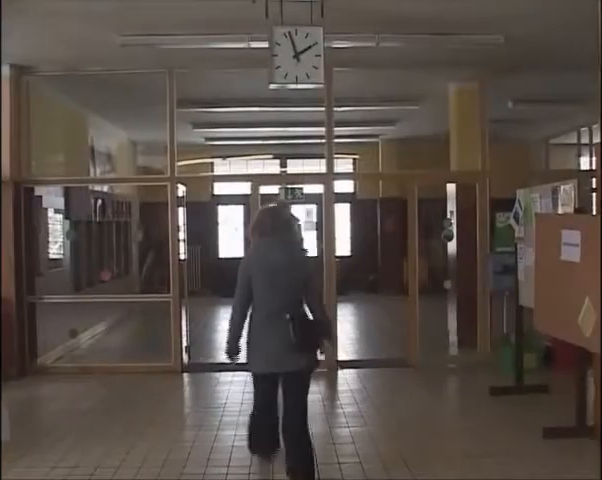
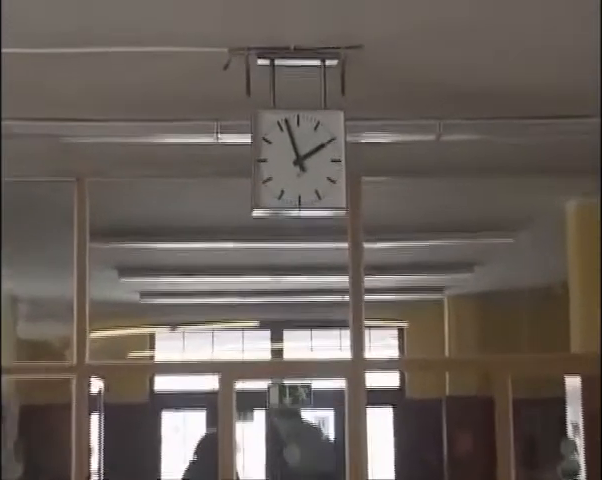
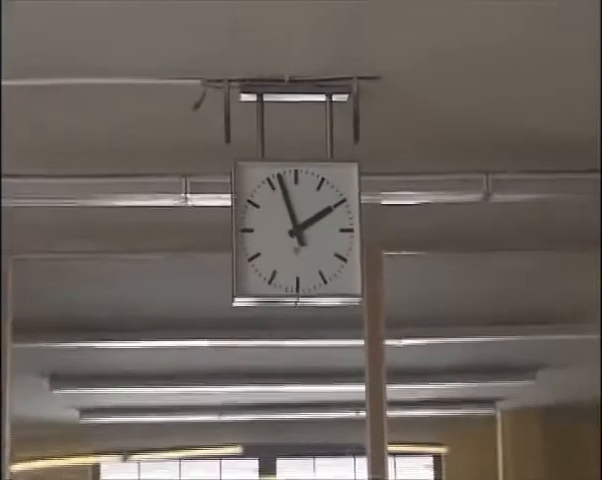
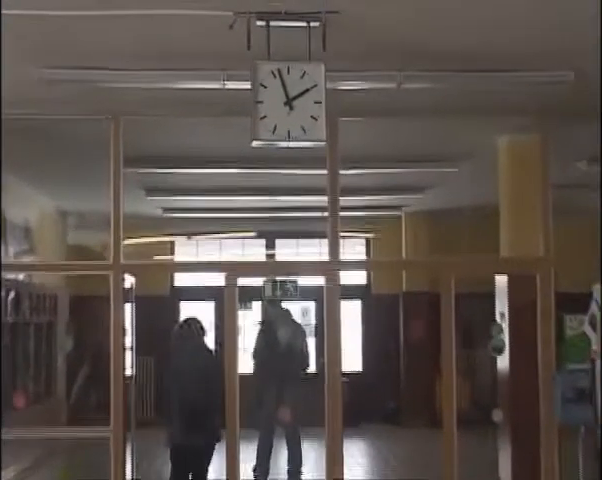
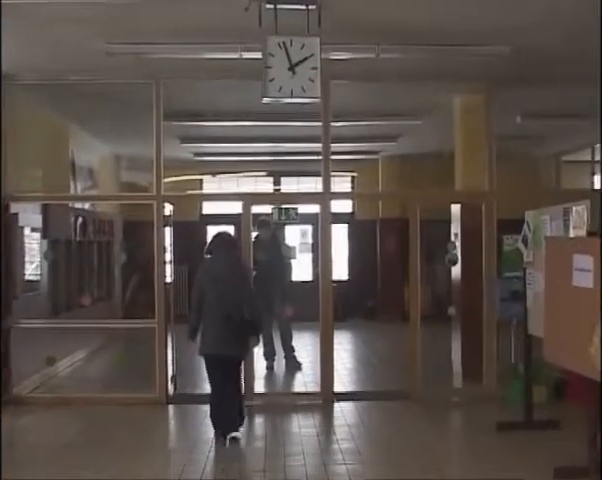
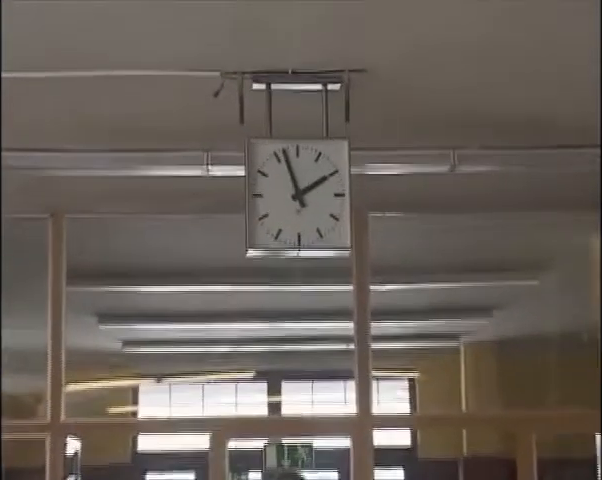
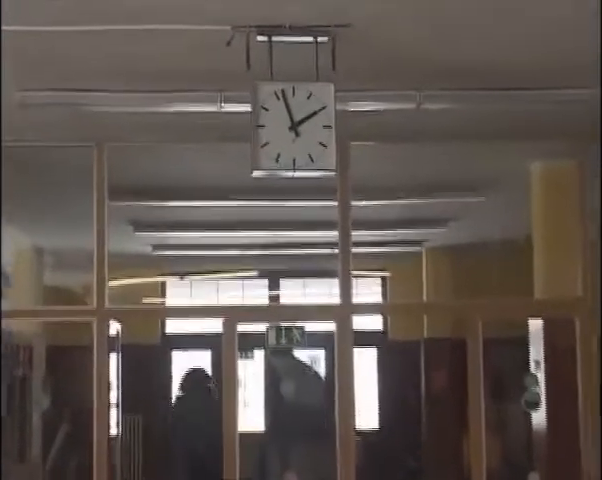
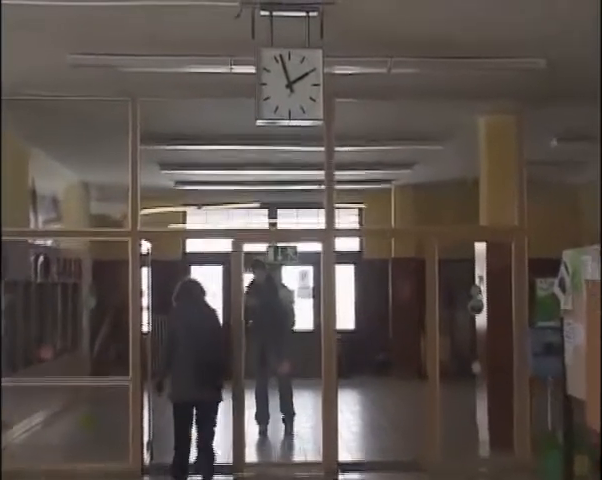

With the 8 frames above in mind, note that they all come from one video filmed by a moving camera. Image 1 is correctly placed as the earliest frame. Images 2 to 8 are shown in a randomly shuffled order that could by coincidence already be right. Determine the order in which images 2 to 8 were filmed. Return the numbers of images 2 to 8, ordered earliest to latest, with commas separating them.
5, 8, 4, 7, 2, 6, 3
